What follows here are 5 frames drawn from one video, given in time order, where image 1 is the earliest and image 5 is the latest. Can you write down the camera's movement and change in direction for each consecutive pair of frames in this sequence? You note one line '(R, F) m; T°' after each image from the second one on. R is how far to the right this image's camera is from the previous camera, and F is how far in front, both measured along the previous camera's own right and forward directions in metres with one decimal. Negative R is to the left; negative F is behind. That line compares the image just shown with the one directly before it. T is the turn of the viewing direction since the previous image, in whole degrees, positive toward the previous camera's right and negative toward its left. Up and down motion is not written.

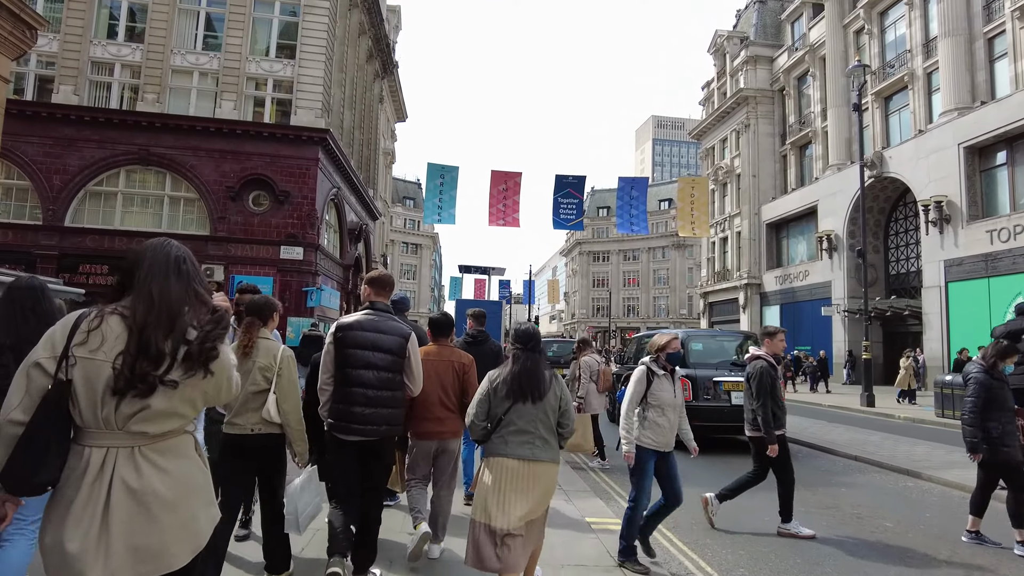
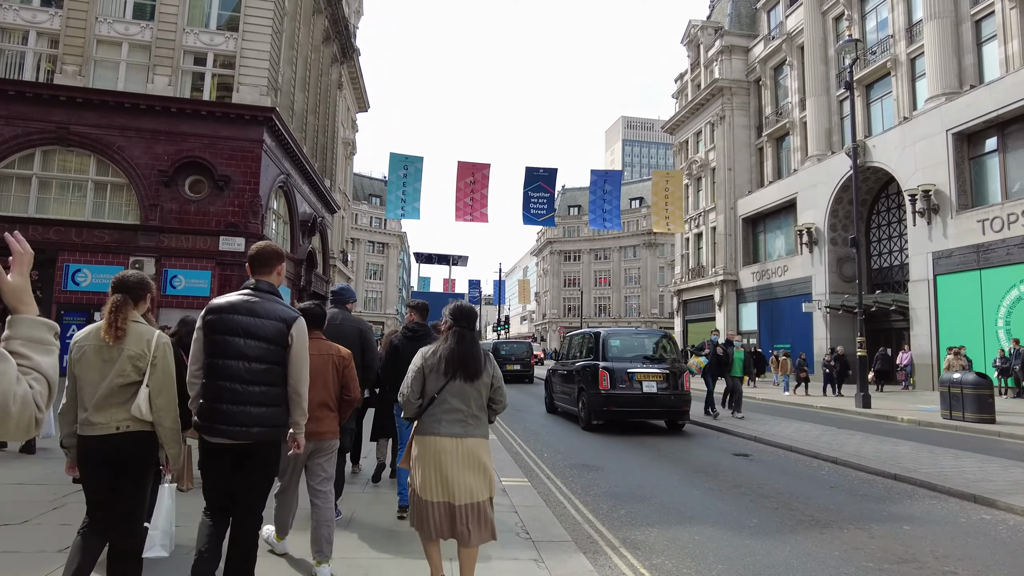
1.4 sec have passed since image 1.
(+0.2, +1.7) m; +3°
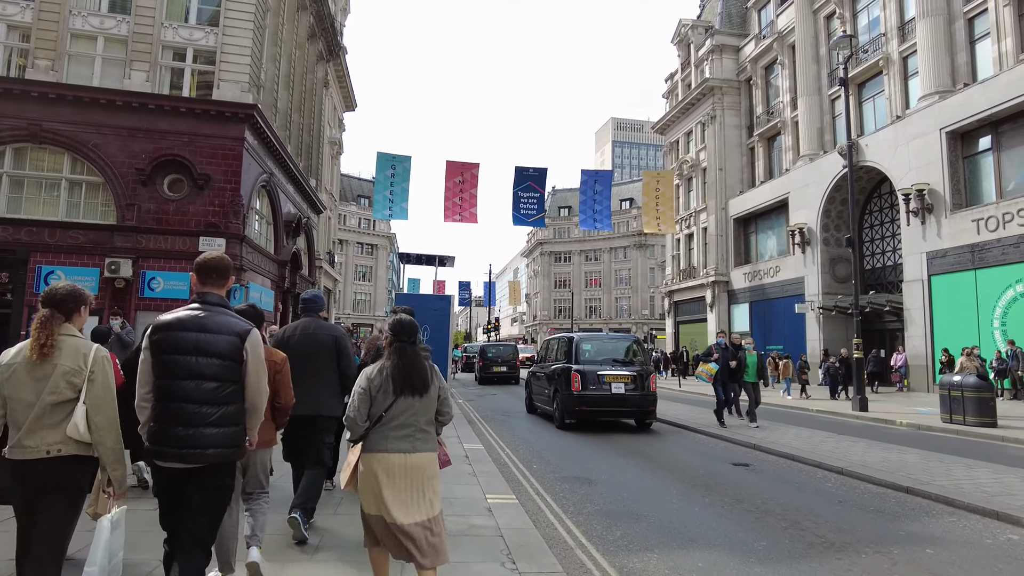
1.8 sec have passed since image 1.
(0.0, +0.4) m; +1°
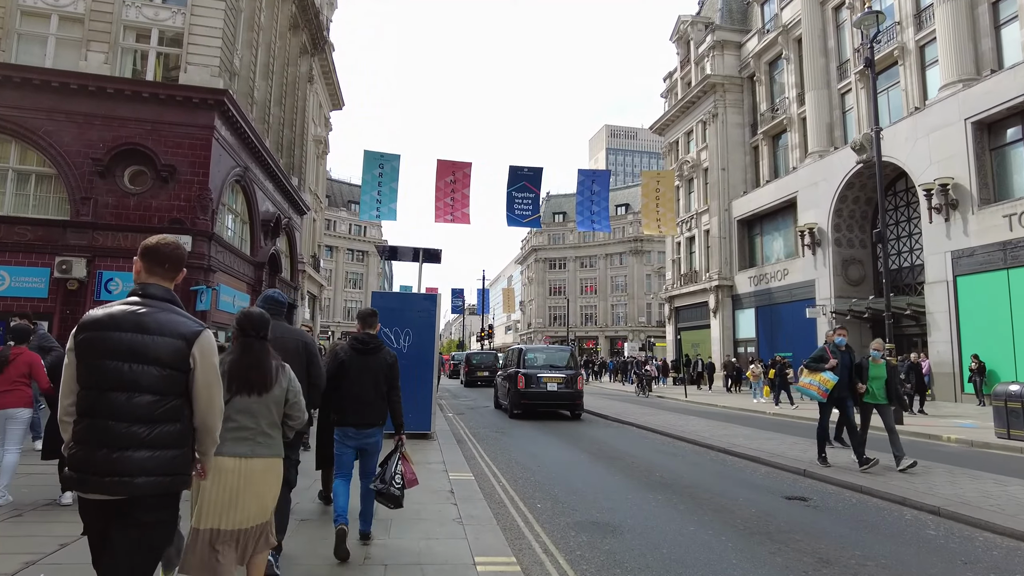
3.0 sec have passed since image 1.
(0.0, +1.5) m; +1°
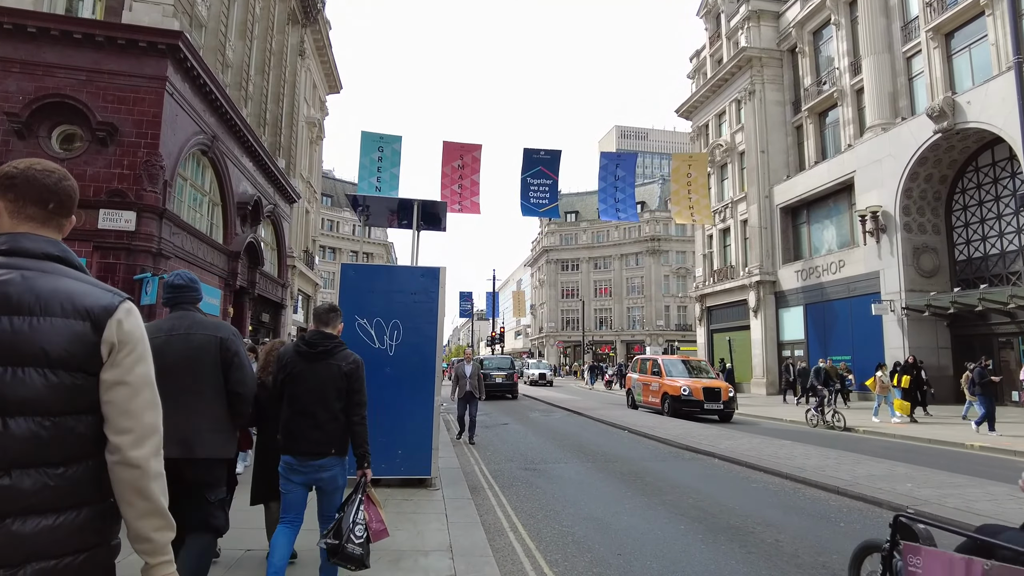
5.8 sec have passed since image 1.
(-0.4, +3.2) m; -1°
